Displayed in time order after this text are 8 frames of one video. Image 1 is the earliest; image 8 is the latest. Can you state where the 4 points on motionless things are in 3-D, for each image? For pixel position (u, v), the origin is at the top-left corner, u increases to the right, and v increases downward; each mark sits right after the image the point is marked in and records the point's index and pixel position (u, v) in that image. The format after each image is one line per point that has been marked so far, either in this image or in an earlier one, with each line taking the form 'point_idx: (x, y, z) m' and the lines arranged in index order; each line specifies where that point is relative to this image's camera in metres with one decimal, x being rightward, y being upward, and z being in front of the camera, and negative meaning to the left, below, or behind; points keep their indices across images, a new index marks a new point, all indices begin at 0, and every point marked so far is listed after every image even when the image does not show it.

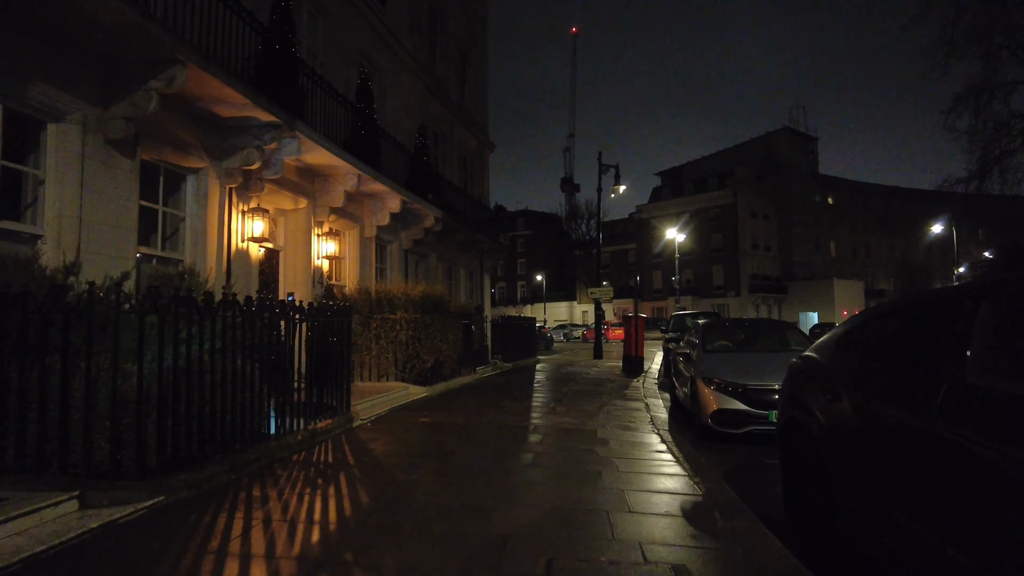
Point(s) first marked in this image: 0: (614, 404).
0: (+1.7, -2.0, +11.0) m
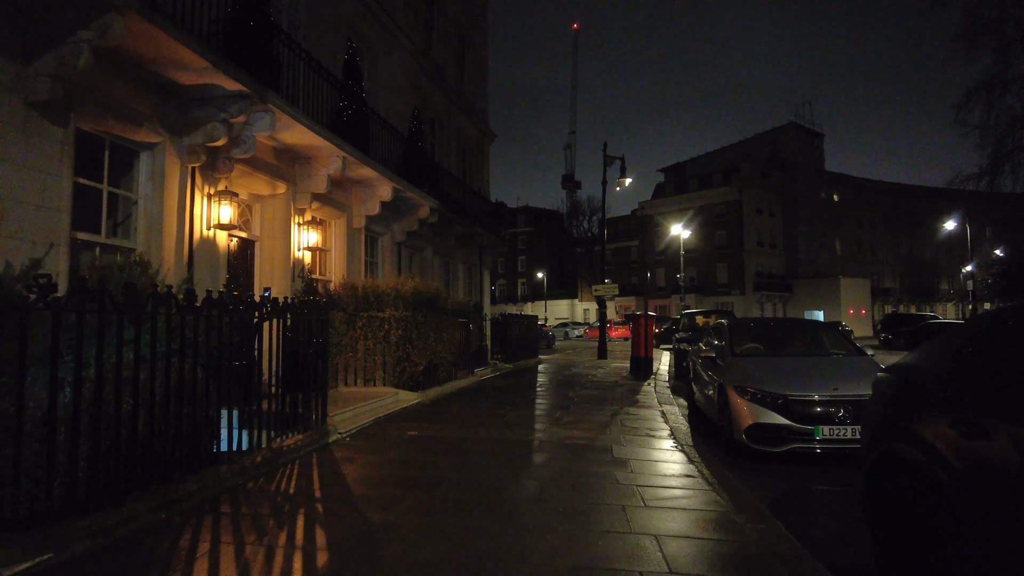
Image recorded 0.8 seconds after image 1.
0: (+1.7, -1.9, +10.0) m
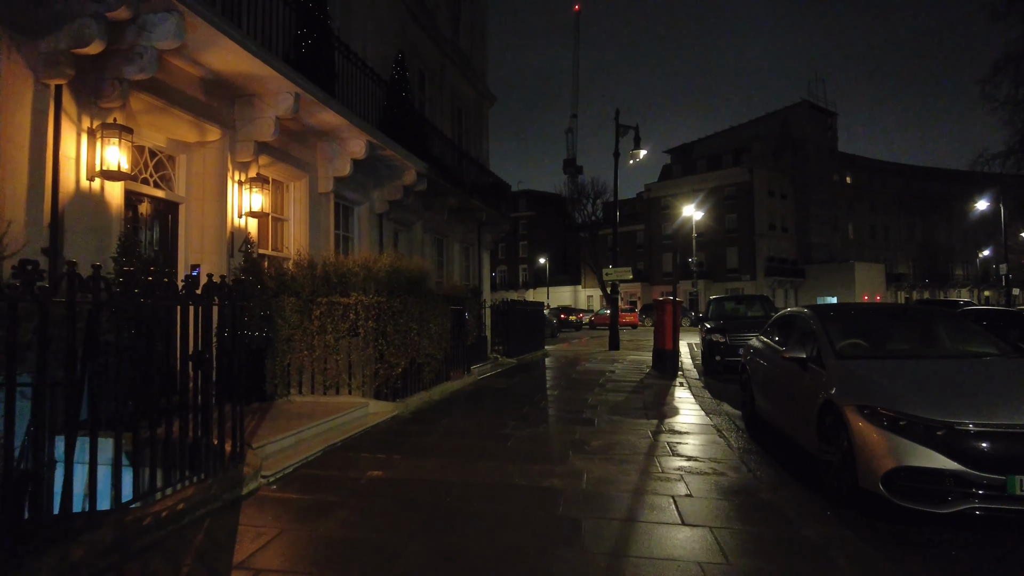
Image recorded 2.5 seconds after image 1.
0: (+1.8, -1.6, +7.6) m
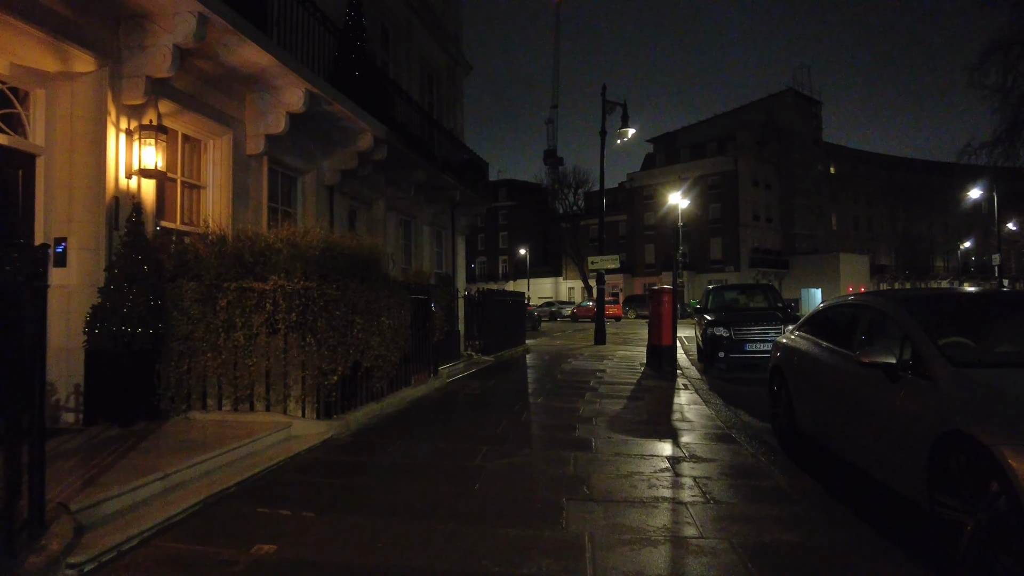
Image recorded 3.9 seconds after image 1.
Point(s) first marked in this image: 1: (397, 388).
0: (+1.5, -1.5, +5.9) m
1: (-1.4, -1.2, +8.0) m
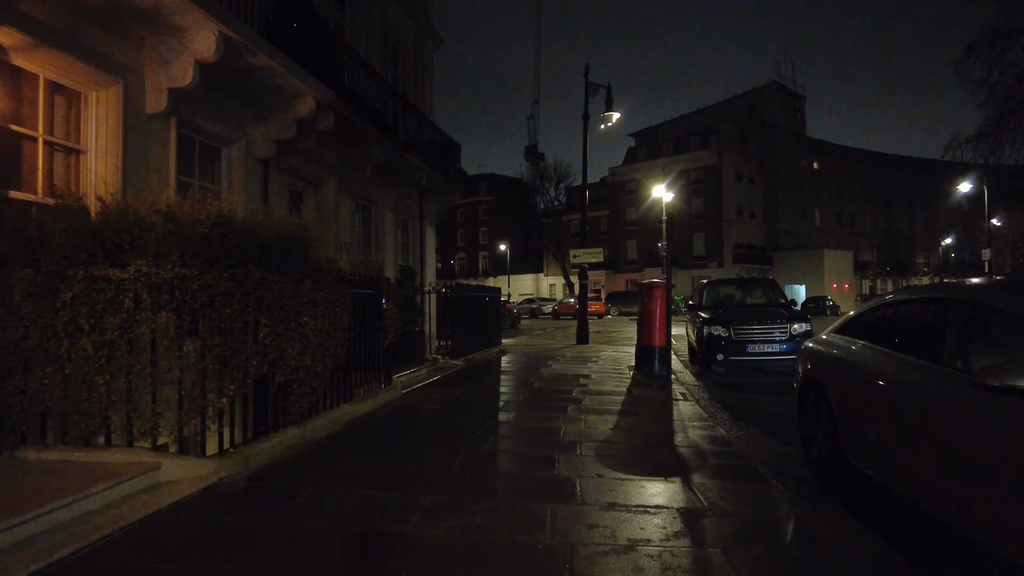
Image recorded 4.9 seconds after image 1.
0: (+1.3, -1.4, +4.4) m
1: (-1.8, -1.2, +6.4) m
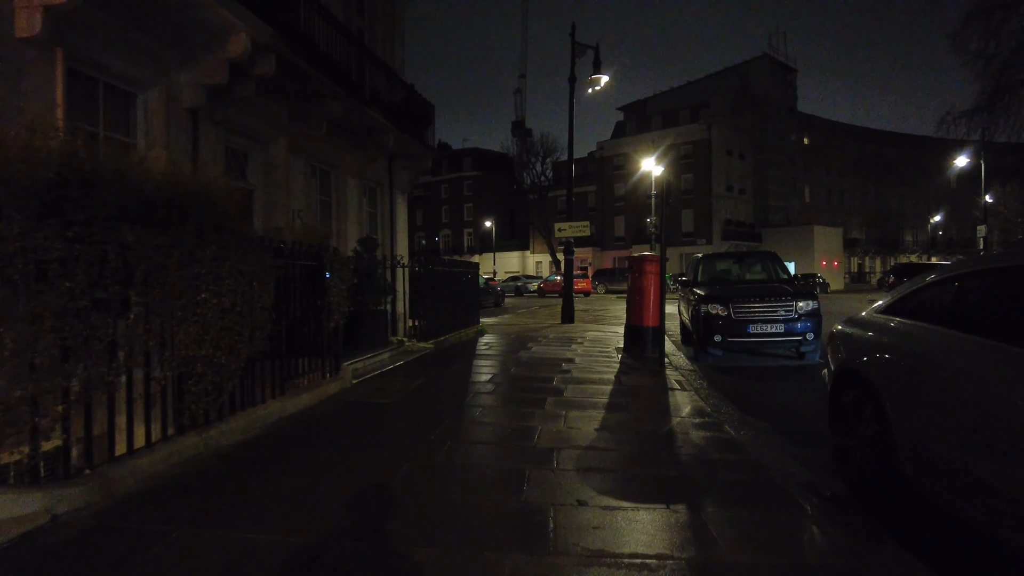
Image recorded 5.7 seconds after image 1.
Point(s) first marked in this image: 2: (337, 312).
0: (+1.0, -1.2, +3.3) m
1: (-2.1, -0.9, +5.2) m
2: (-1.8, -0.2, +6.8) m
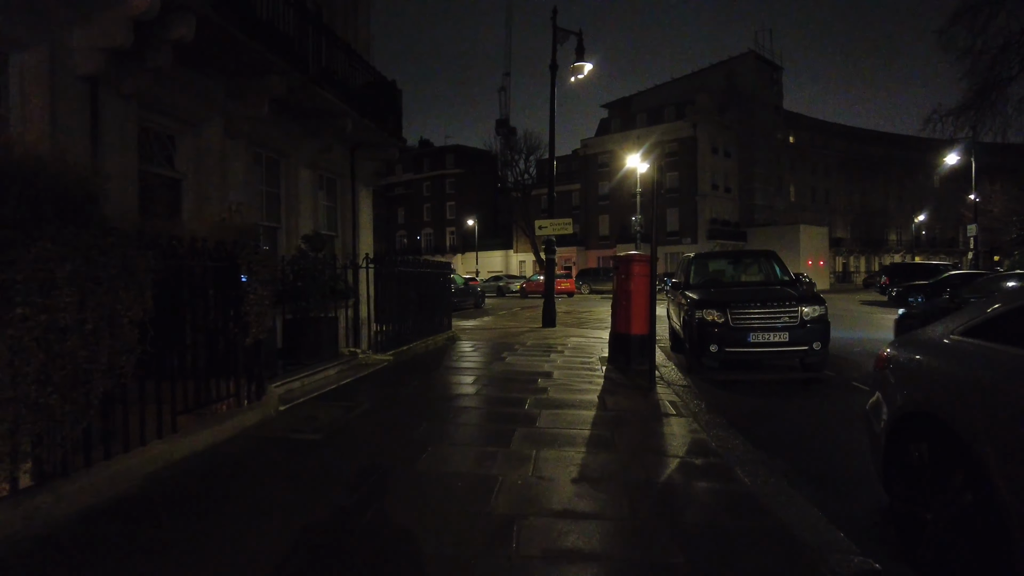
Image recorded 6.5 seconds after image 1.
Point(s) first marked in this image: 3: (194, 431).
0: (+0.8, -1.3, +2.1) m
1: (-2.4, -1.0, +4.0) m
2: (-2.2, -0.3, +5.5) m
3: (-2.2, -1.0, +4.7) m
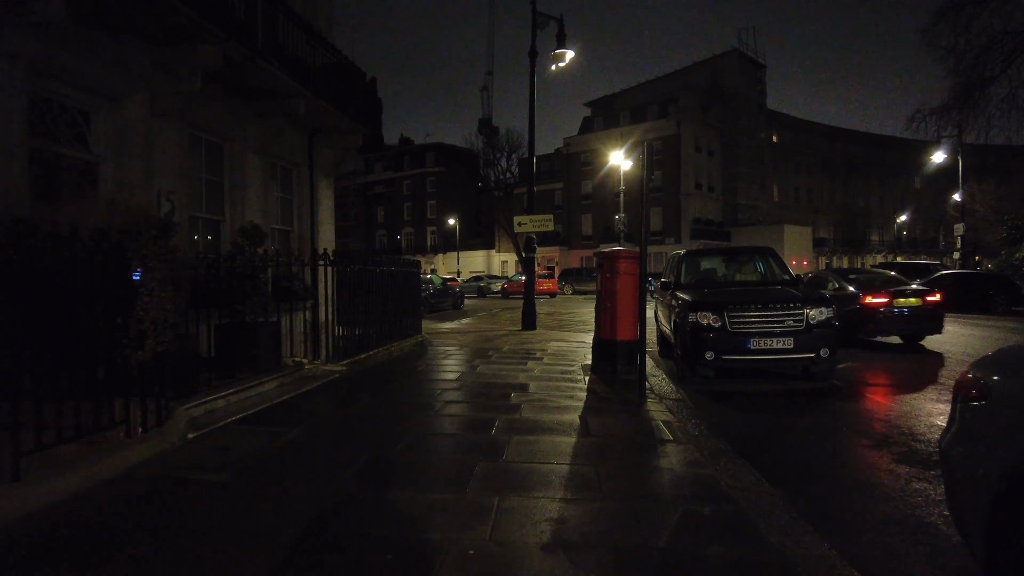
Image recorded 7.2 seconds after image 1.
0: (+0.6, -1.3, +1.1) m
1: (-2.6, -1.0, +2.9) m
2: (-2.4, -0.3, +4.4) m
3: (-2.5, -1.0, +3.6) m
